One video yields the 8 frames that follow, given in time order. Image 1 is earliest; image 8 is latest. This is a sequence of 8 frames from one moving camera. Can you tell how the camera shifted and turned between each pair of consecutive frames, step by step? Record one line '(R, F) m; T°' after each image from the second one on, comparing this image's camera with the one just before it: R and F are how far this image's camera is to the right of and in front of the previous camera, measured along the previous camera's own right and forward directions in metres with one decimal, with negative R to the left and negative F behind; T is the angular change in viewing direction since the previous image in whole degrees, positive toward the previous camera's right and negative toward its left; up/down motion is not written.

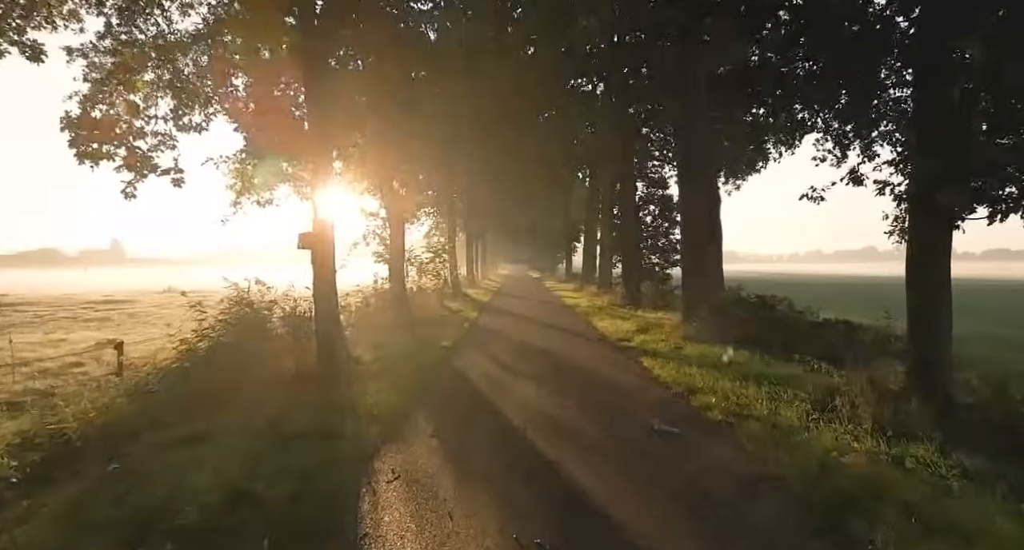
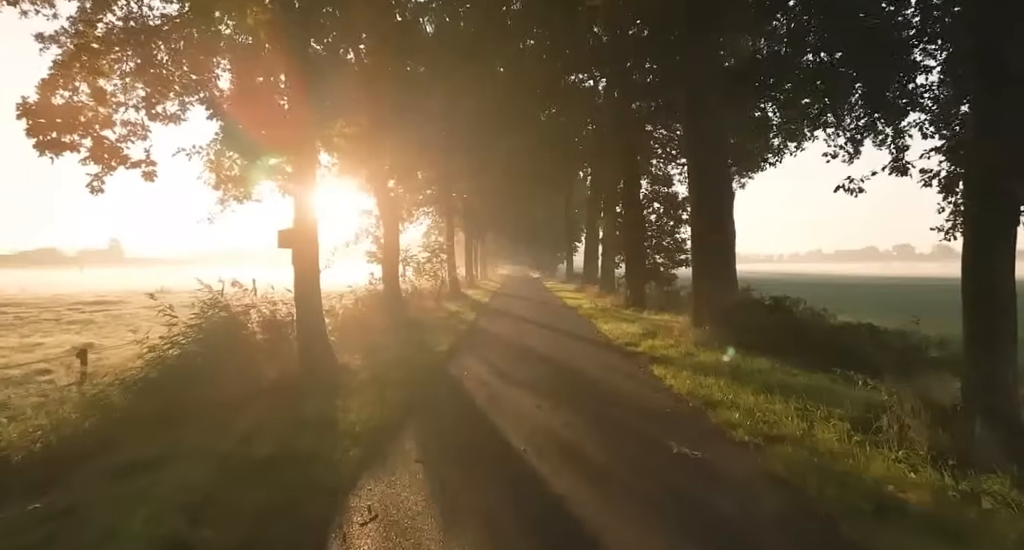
(0.0, +0.8) m; 0°
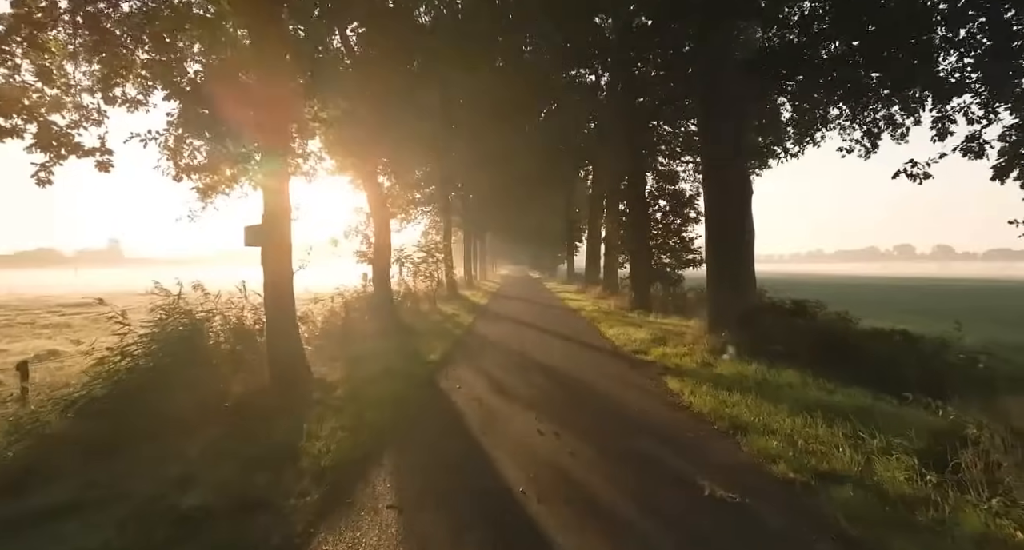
(0.0, +1.1) m; 0°
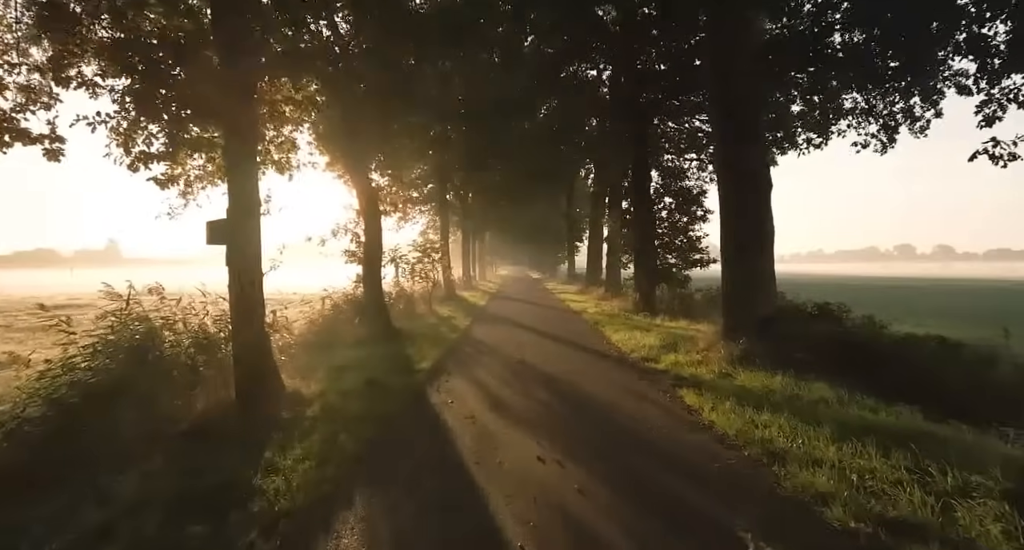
(0.0, +1.0) m; 0°
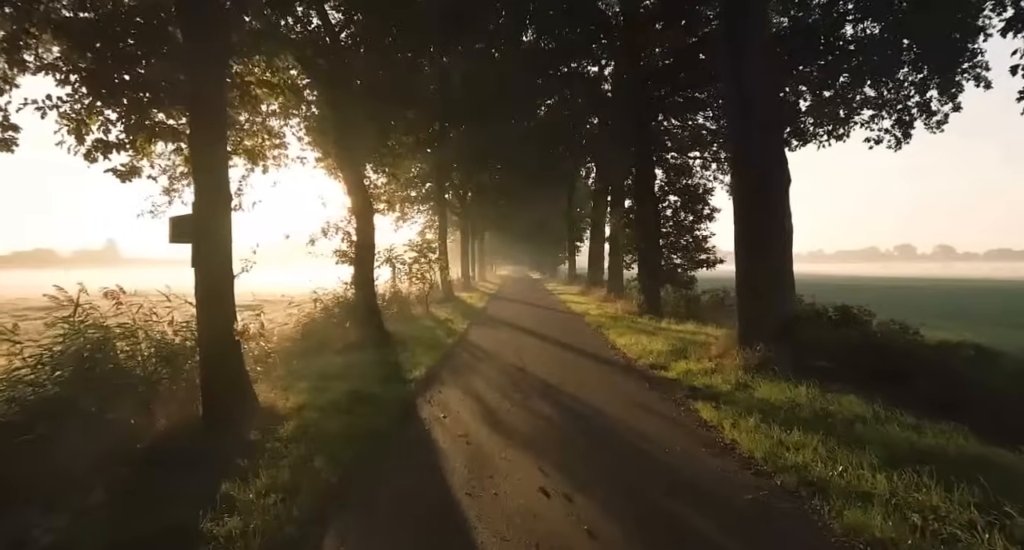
(0.0, +0.8) m; 0°
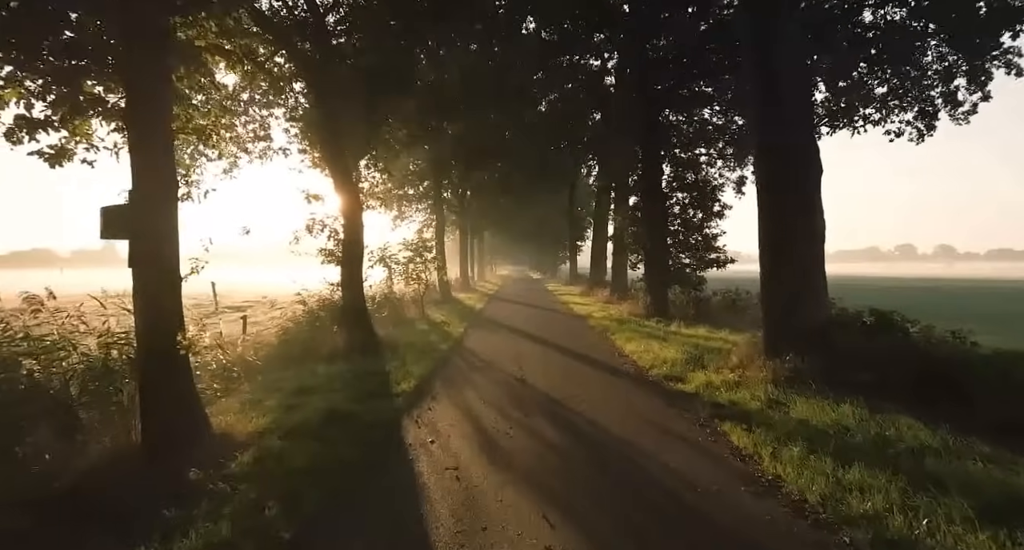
(0.0, +1.1) m; 0°
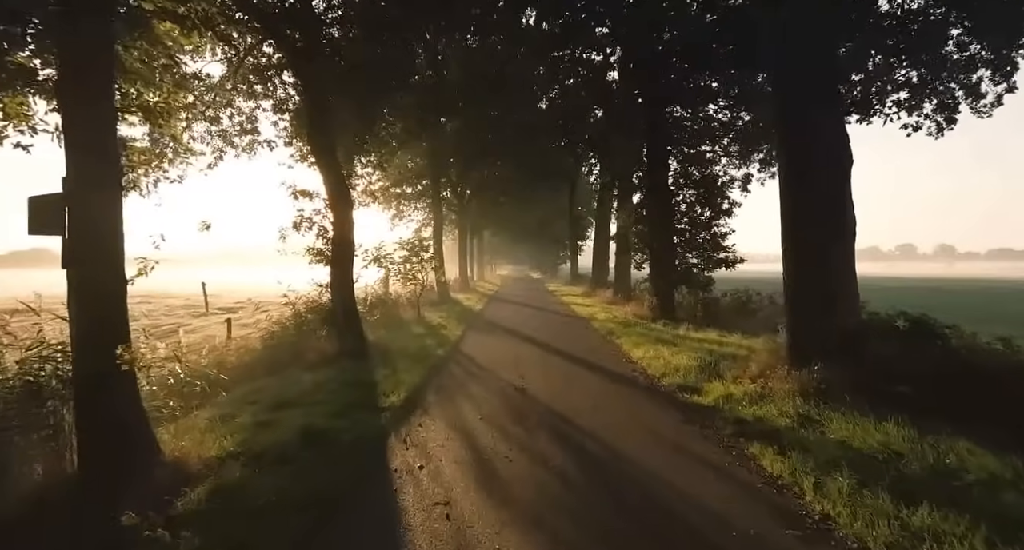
(0.0, +0.8) m; 0°
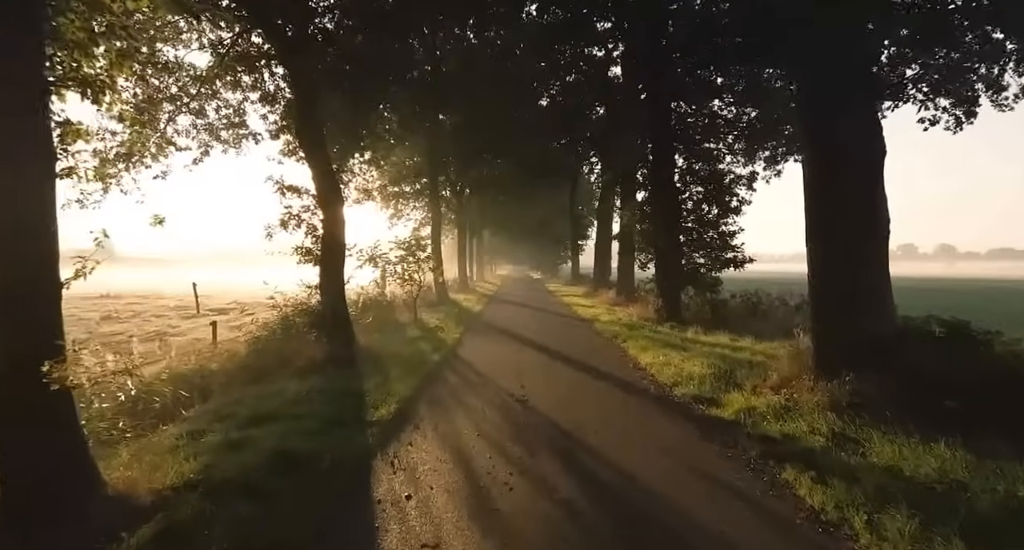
(0.0, +0.7) m; 0°
